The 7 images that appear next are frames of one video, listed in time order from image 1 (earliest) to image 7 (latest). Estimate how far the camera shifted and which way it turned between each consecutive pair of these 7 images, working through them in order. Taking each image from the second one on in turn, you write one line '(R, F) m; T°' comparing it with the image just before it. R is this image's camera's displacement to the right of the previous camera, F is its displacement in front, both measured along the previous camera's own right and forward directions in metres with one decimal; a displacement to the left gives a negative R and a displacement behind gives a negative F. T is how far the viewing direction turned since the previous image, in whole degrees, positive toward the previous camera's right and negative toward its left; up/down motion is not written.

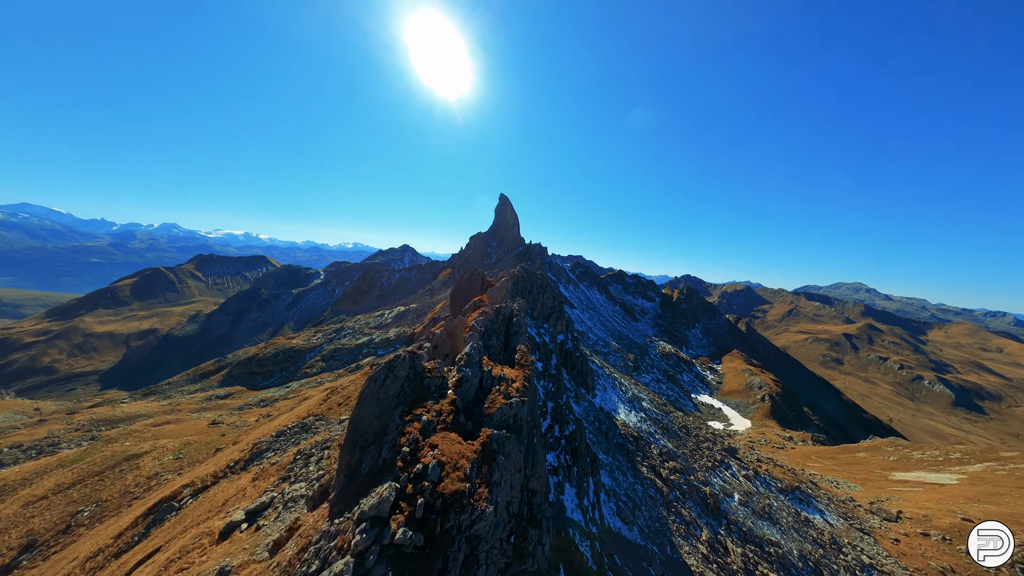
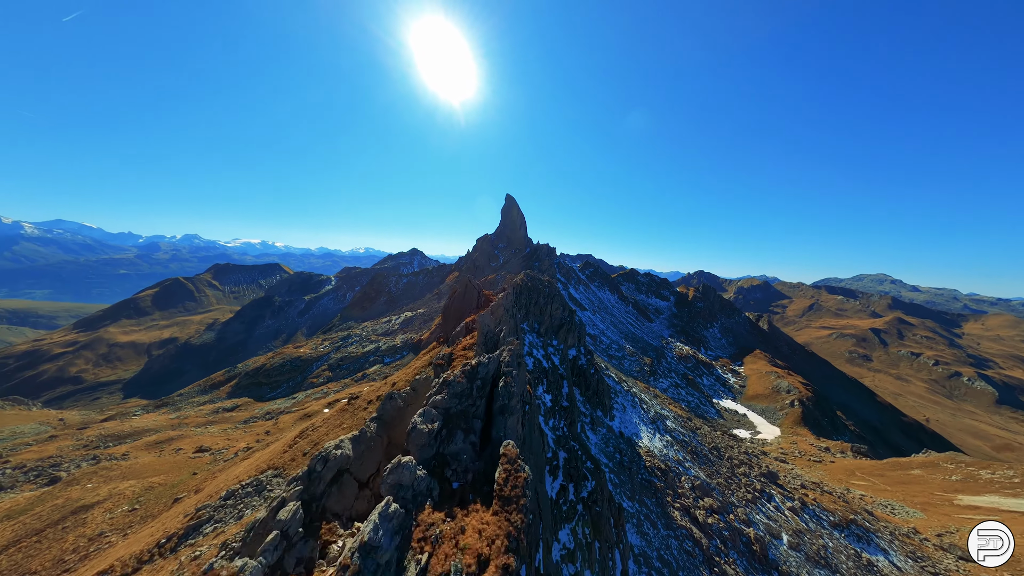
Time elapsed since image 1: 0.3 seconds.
(+0.6, +3.9) m; -2°
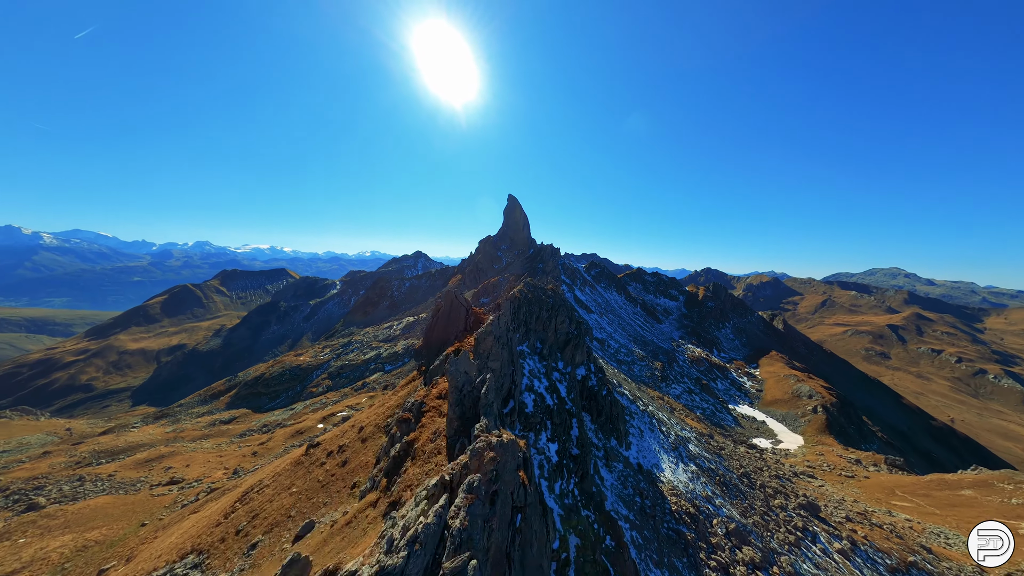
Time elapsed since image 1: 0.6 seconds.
(+0.7, +3.9) m; -1°
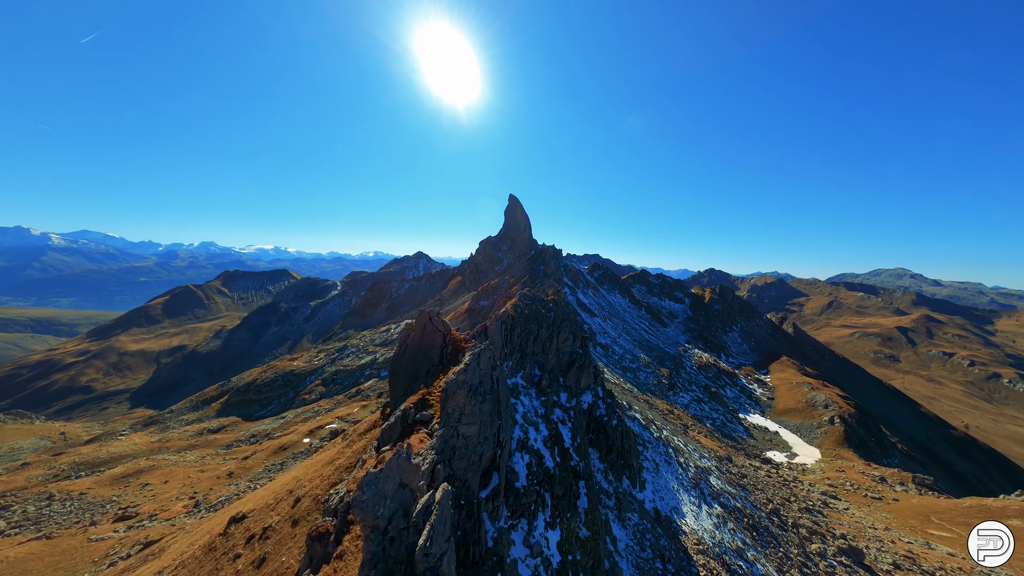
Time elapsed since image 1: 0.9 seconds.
(+0.7, +4.0) m; 0°
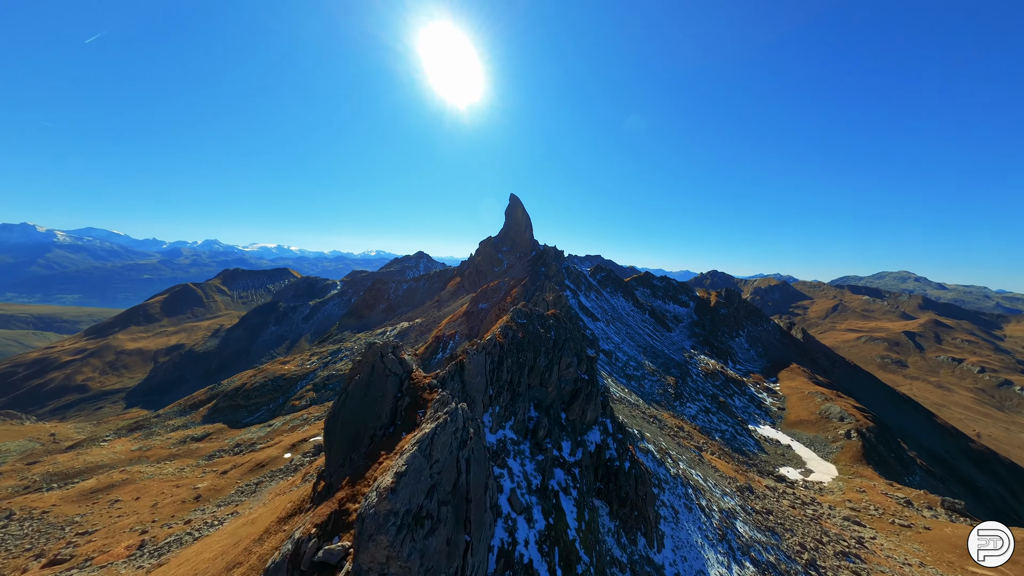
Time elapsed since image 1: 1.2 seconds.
(+0.7, +4.2) m; 0°
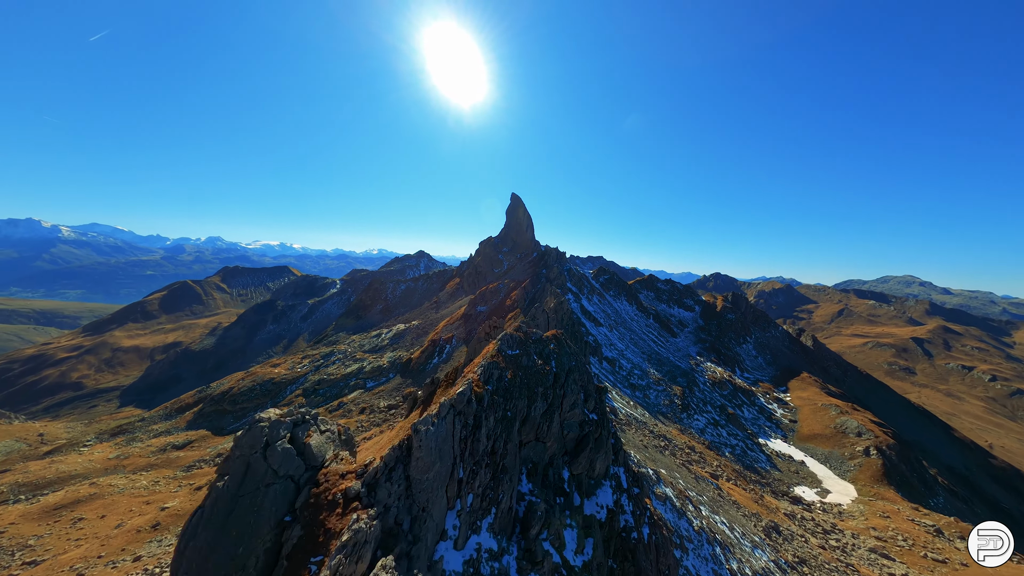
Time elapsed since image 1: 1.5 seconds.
(+0.6, +4.4) m; 0°
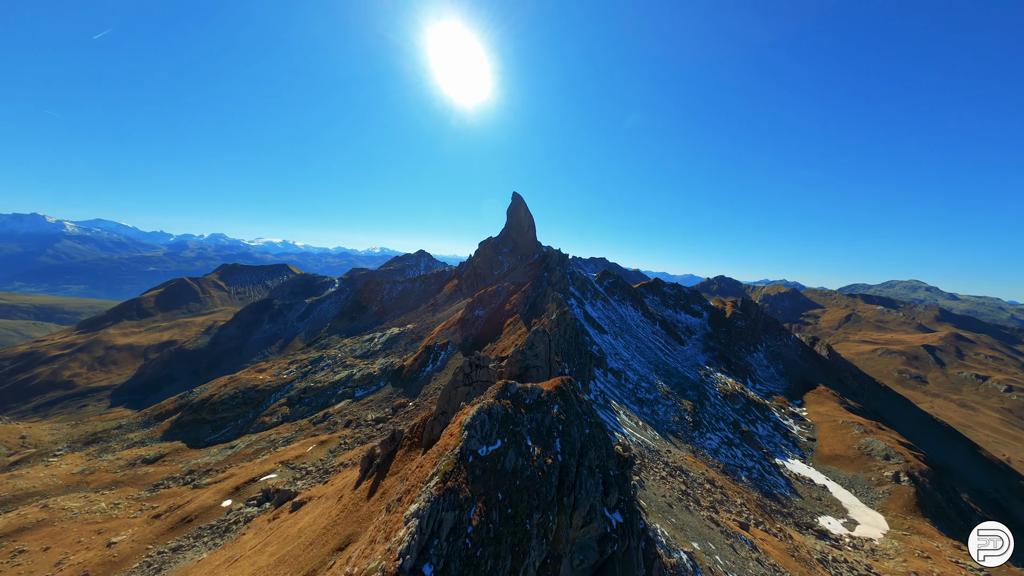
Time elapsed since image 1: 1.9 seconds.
(+0.7, +6.2) m; 0°
